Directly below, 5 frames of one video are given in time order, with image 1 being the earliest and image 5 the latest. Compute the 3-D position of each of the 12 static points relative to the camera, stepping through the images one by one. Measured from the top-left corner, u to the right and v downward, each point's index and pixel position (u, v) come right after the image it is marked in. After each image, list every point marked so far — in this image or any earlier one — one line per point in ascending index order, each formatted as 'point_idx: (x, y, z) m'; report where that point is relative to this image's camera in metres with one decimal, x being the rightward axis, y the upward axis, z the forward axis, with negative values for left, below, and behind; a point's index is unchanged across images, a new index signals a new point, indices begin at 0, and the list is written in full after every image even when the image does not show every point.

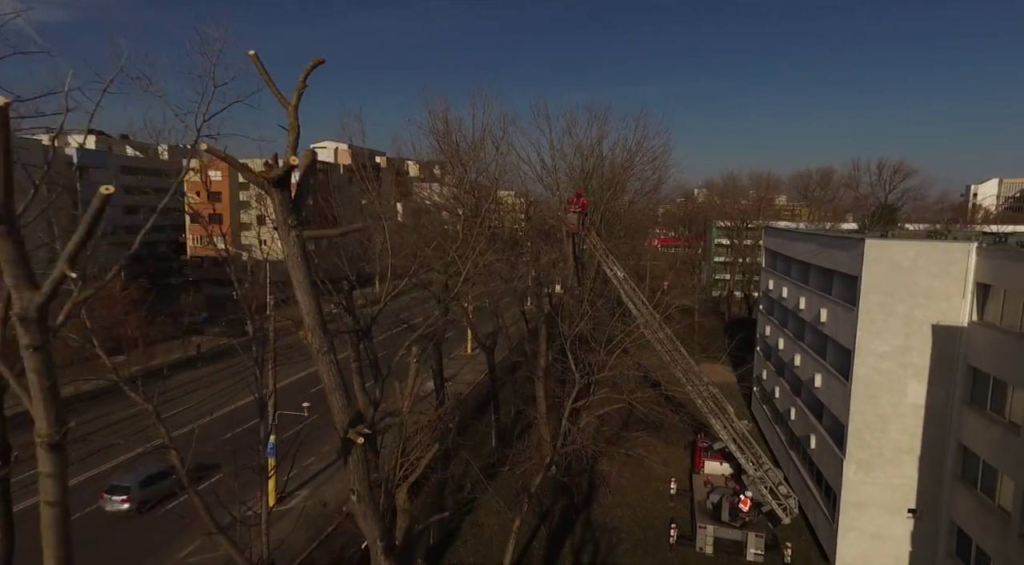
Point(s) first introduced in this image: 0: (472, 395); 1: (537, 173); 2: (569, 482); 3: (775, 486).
0: (-1.0, -3.0, +17.4) m
1: (+0.7, +3.2, +19.4) m
2: (+1.3, -4.4, +14.4) m
3: (+5.0, -3.9, +13.0) m
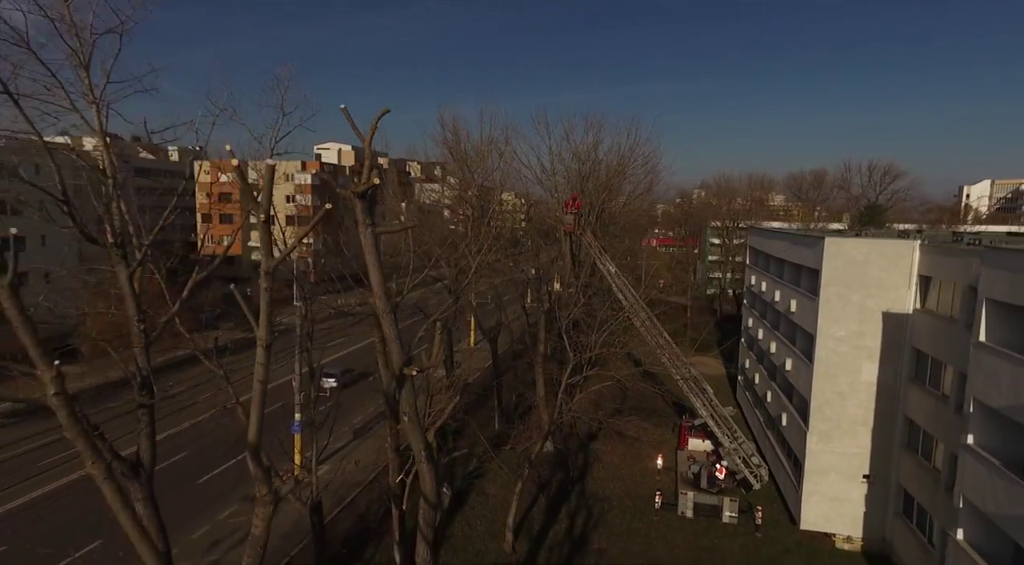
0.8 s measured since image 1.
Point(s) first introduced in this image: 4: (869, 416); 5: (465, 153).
0: (-1.0, -2.8, +18.9) m
1: (+0.8, +3.4, +20.9) m
2: (+1.3, -4.2, +15.9) m
3: (+5.1, -3.7, +14.5) m
4: (+6.5, -2.4, +12.1) m
5: (-1.3, +3.7, +19.1) m
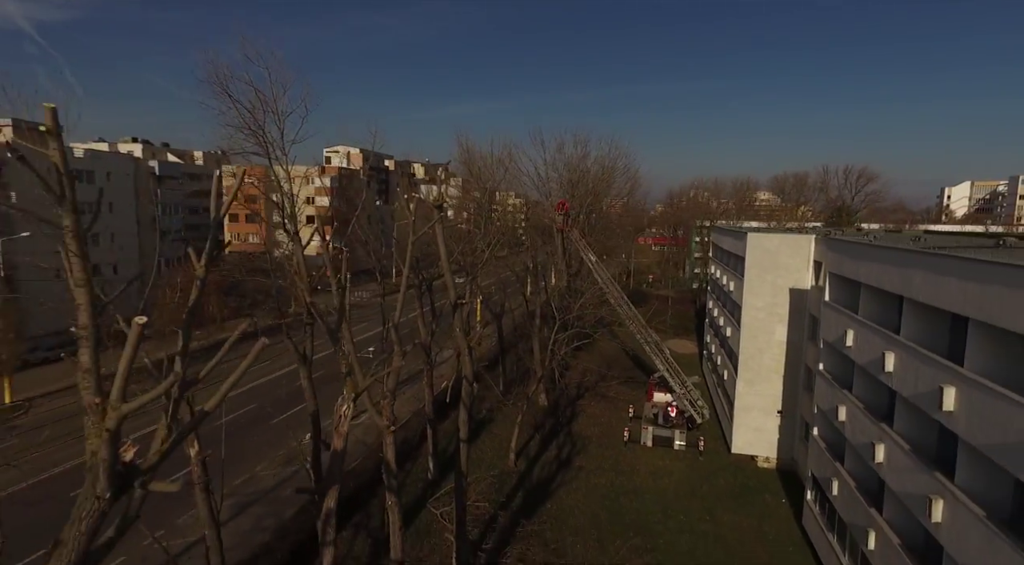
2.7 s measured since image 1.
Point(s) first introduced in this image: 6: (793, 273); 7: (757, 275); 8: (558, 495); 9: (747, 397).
0: (-0.9, -2.5, +23.1) m
1: (+0.9, +3.8, +25.0) m
2: (+1.4, -3.8, +20.1) m
3: (+5.1, -3.3, +18.7) m
4: (+6.6, -2.0, +16.3) m
5: (-1.3, +4.1, +23.2) m
6: (+6.7, +0.2, +15.9) m
7: (+6.0, +0.2, +16.2) m
8: (+1.0, -4.7, +14.7) m
9: (+5.9, -2.9, +16.5) m
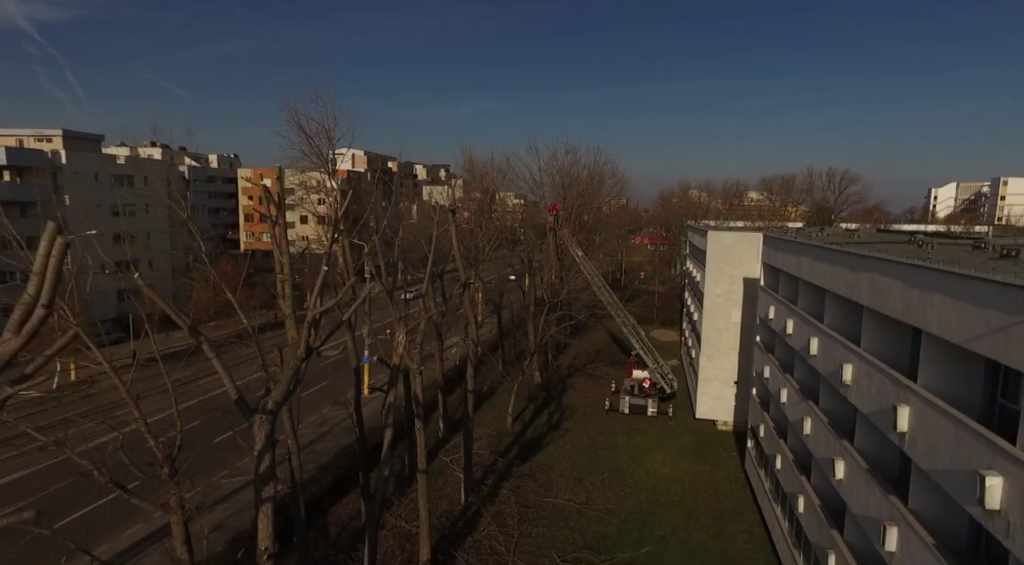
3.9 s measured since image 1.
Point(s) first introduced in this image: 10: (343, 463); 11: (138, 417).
0: (-1.0, -2.2, +26.1) m
1: (+0.8, +4.0, +28.1) m
2: (+1.3, -3.6, +23.1) m
3: (+5.1, -3.1, +21.7) m
4: (+6.5, -1.8, +19.3) m
5: (-1.4, +4.4, +26.2) m
6: (+6.7, +0.5, +19.0) m
7: (+5.9, +0.5, +19.2) m
8: (+0.9, -4.4, +17.7) m
9: (+5.8, -2.6, +19.5) m
10: (-3.8, -4.1, +14.9) m
11: (-4.7, -1.7, +8.2) m
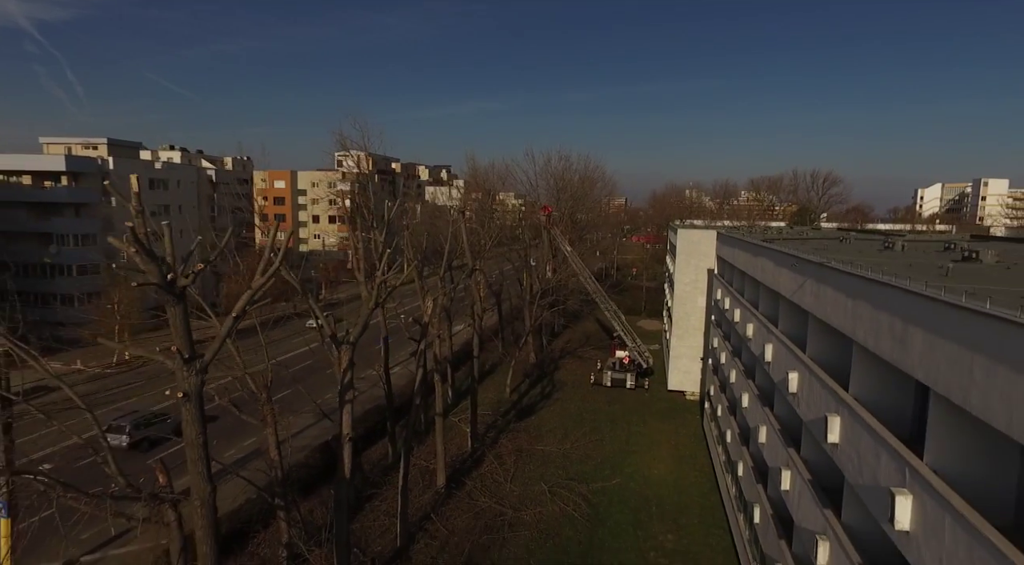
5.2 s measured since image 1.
0: (-1.1, -1.9, +29.4) m
1: (+0.7, +4.4, +31.3) m
2: (+1.3, -3.2, +26.4) m
3: (+5.0, -2.8, +25.0) m
4: (+6.5, -1.5, +22.6) m
5: (-1.4, +4.7, +29.5) m
6: (+6.6, +0.8, +22.3) m
7: (+5.9, +0.8, +22.5) m
8: (+0.9, -4.1, +21.0) m
9: (+5.7, -2.3, +22.8) m
10: (-3.8, -3.7, +18.2) m
11: (-4.7, -1.4, +11.5) m
